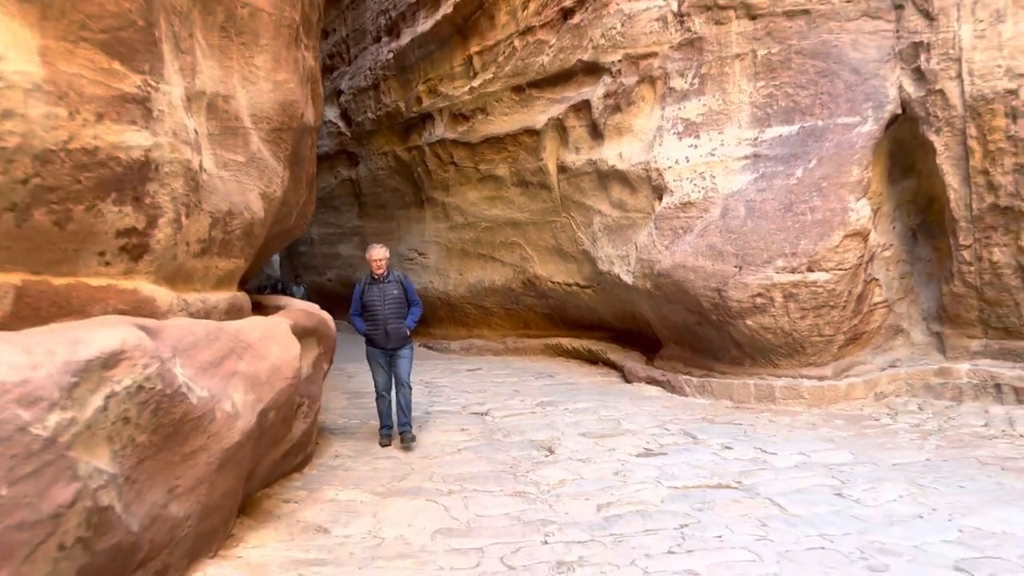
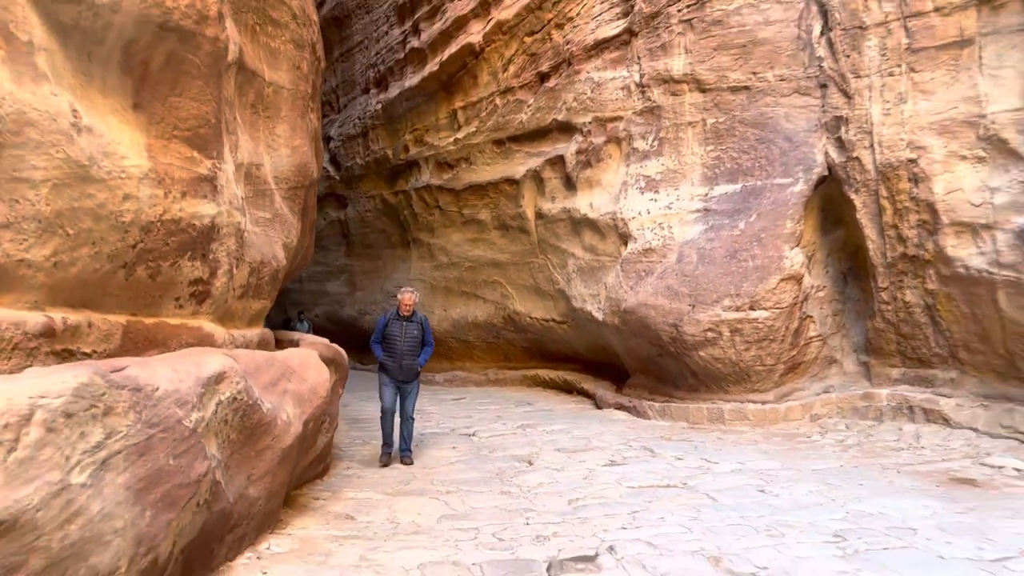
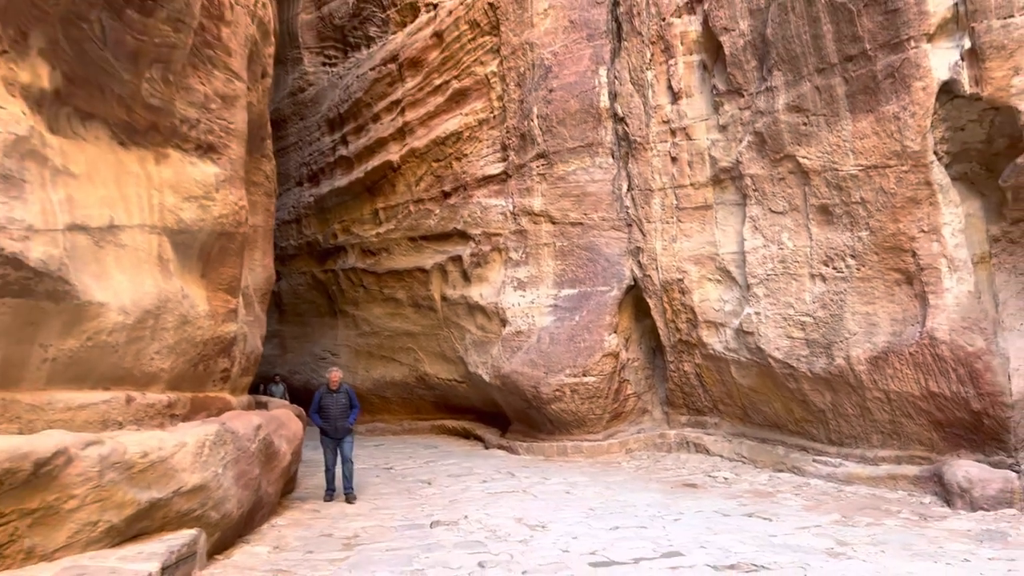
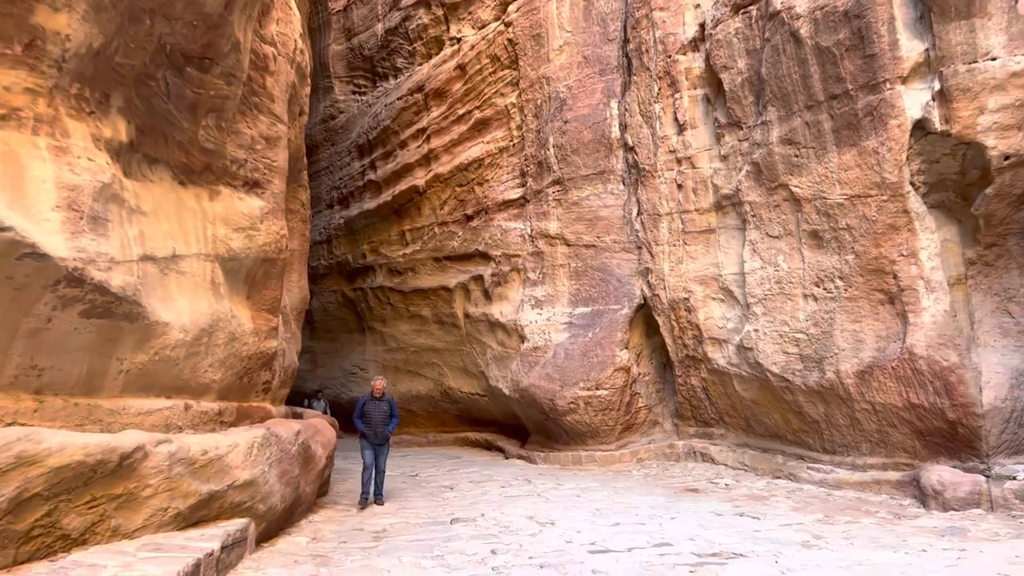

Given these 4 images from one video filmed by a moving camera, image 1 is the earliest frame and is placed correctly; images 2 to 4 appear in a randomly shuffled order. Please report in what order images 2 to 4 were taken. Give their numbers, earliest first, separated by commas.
2, 3, 4
